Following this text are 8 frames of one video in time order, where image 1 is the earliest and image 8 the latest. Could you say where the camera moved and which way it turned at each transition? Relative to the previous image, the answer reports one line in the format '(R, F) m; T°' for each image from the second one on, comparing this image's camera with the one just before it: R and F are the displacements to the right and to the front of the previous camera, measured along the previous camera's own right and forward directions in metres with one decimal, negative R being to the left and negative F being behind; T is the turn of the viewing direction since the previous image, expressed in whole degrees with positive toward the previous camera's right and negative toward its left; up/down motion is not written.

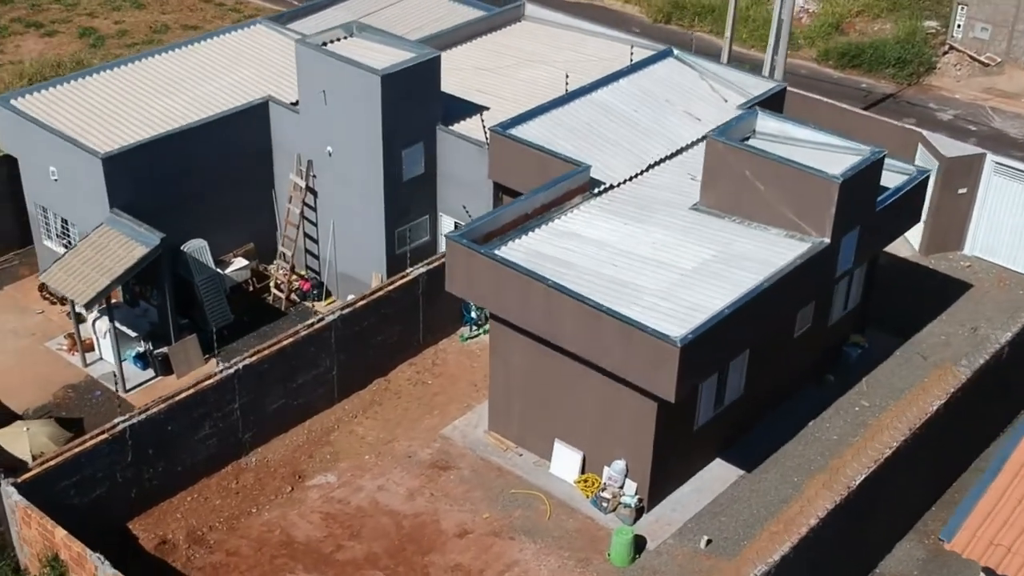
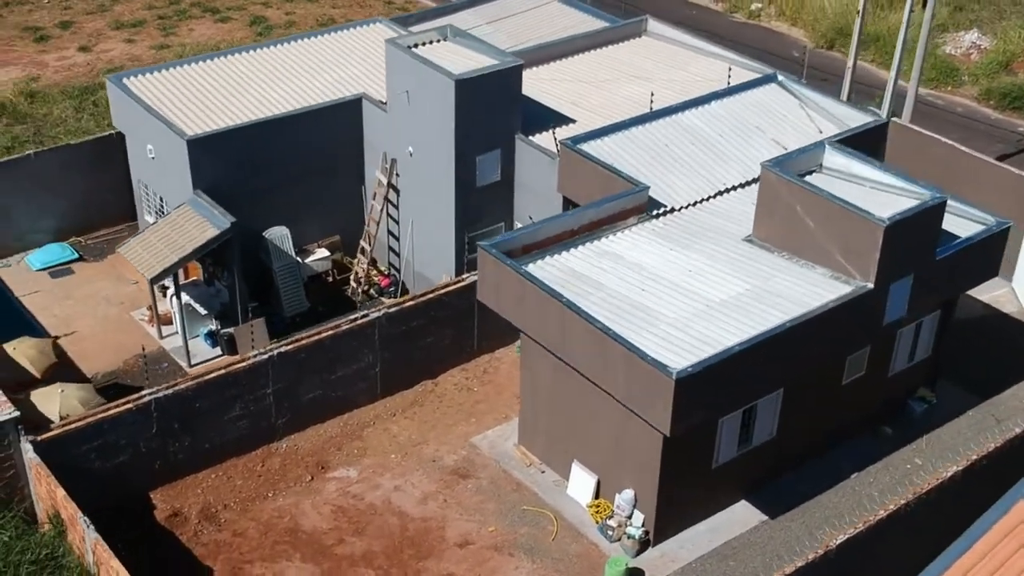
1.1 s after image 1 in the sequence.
(+3.2, +0.5) m; -10°
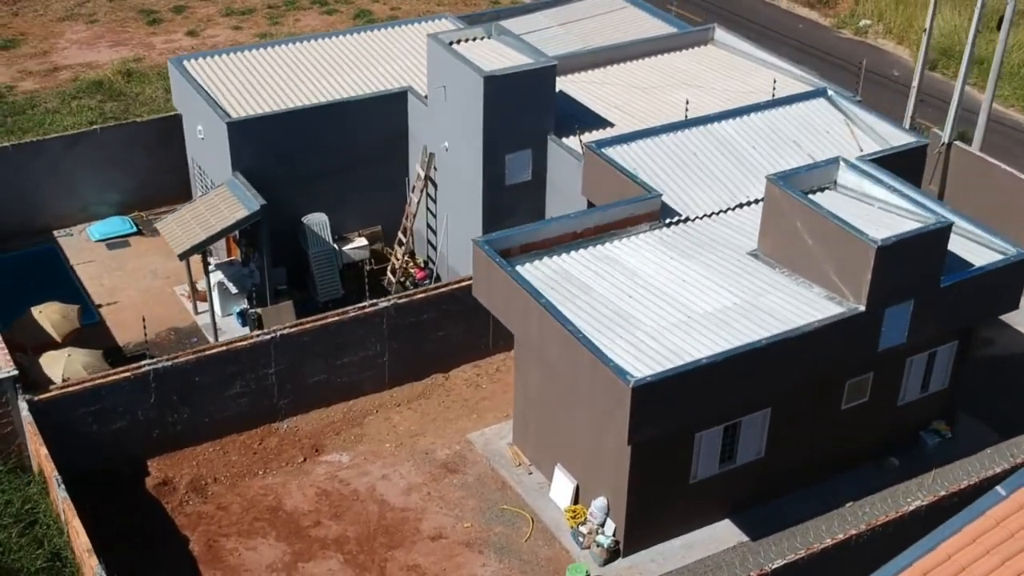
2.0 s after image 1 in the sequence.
(+2.7, +0.2) m; -7°
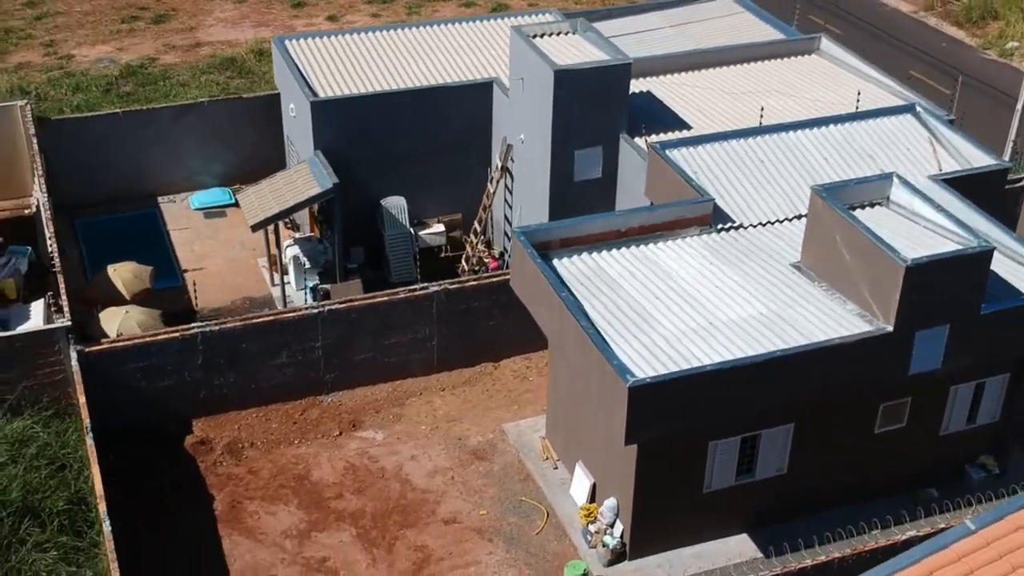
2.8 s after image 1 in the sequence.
(+2.4, +0.1) m; -8°
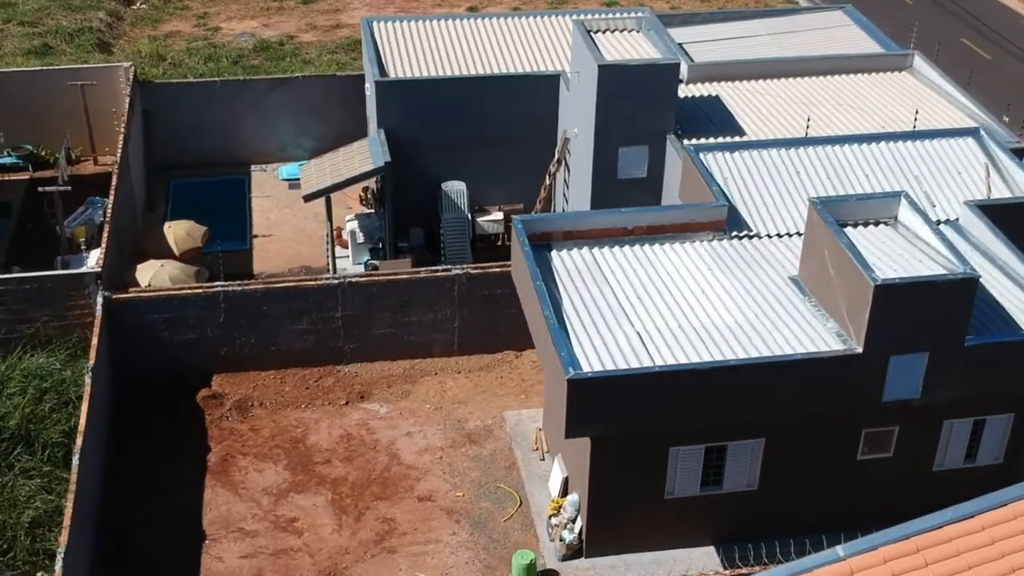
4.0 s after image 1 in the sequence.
(+3.6, +0.2) m; -9°
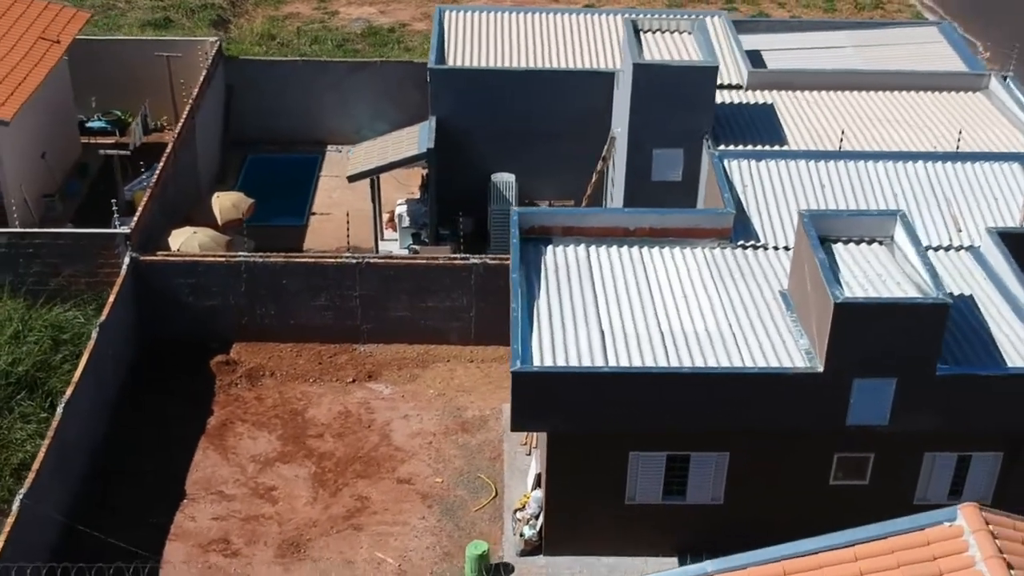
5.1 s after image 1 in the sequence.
(+3.0, +0.3) m; -8°
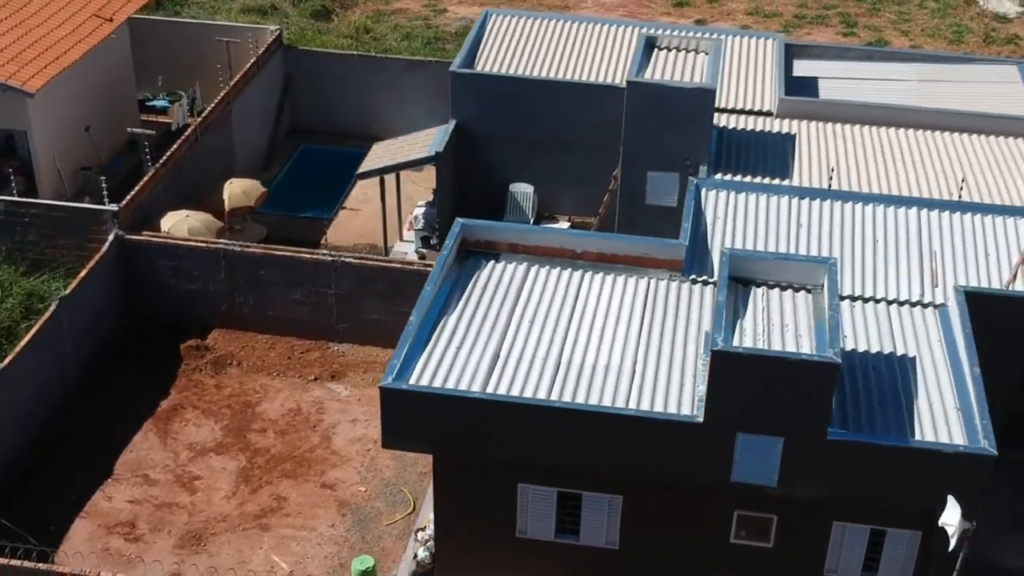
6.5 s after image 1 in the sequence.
(+4.2, +1.1) m; -9°
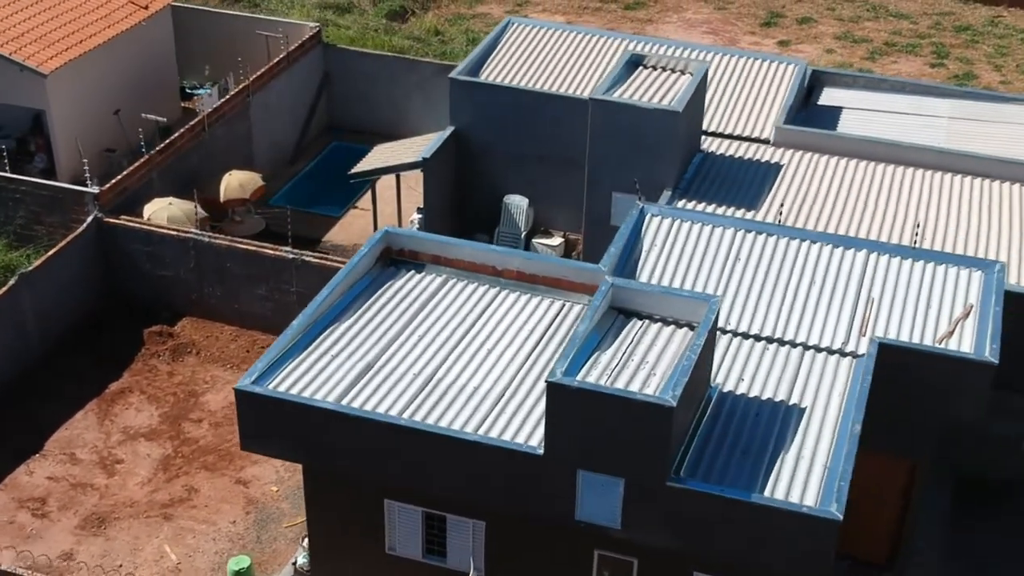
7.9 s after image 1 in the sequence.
(+3.9, +0.7) m; -7°
